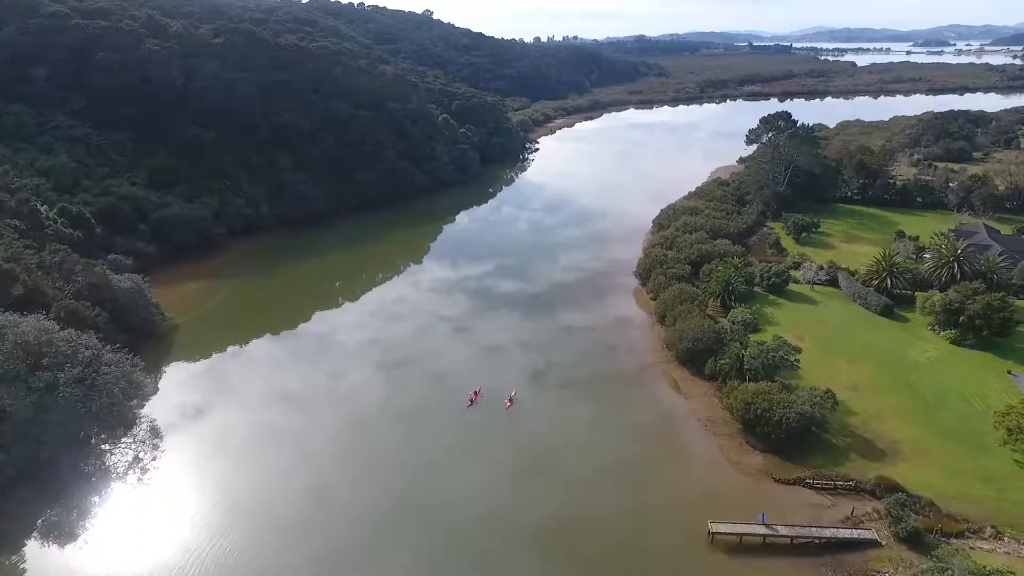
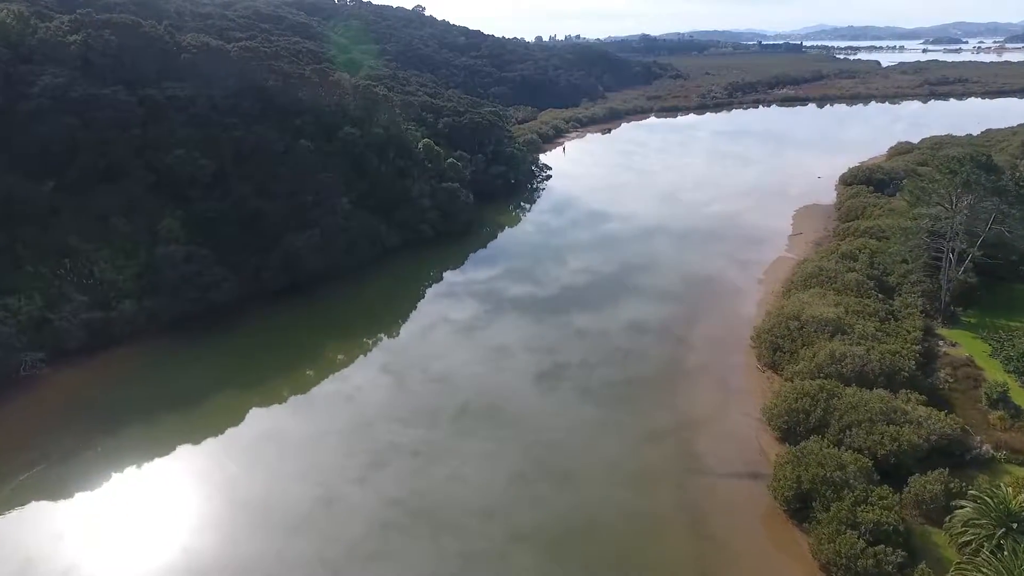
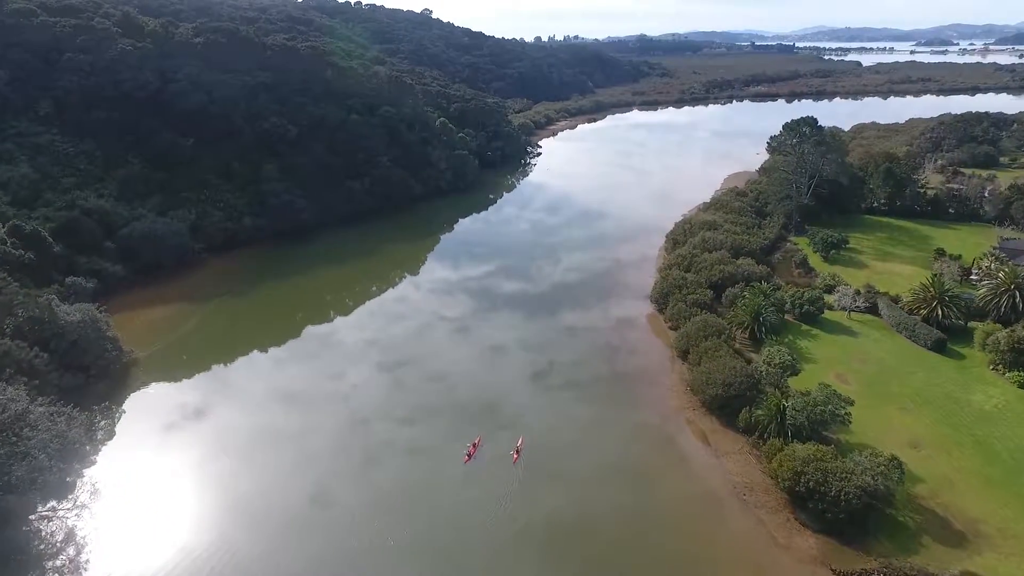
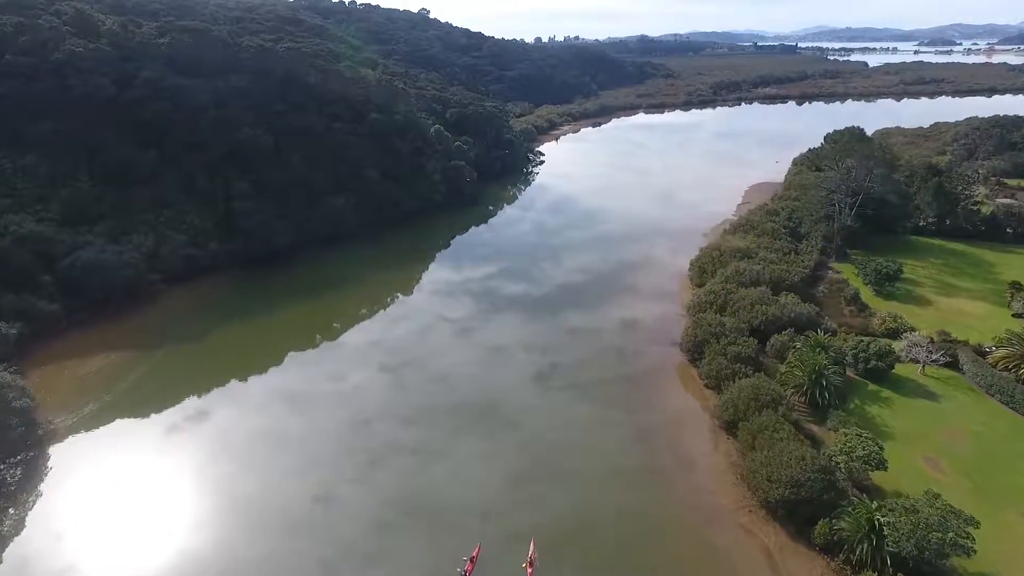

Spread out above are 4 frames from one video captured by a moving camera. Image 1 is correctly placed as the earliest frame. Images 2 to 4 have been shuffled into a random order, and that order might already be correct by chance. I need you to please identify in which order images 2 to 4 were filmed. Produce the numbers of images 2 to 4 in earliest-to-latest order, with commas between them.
3, 4, 2
